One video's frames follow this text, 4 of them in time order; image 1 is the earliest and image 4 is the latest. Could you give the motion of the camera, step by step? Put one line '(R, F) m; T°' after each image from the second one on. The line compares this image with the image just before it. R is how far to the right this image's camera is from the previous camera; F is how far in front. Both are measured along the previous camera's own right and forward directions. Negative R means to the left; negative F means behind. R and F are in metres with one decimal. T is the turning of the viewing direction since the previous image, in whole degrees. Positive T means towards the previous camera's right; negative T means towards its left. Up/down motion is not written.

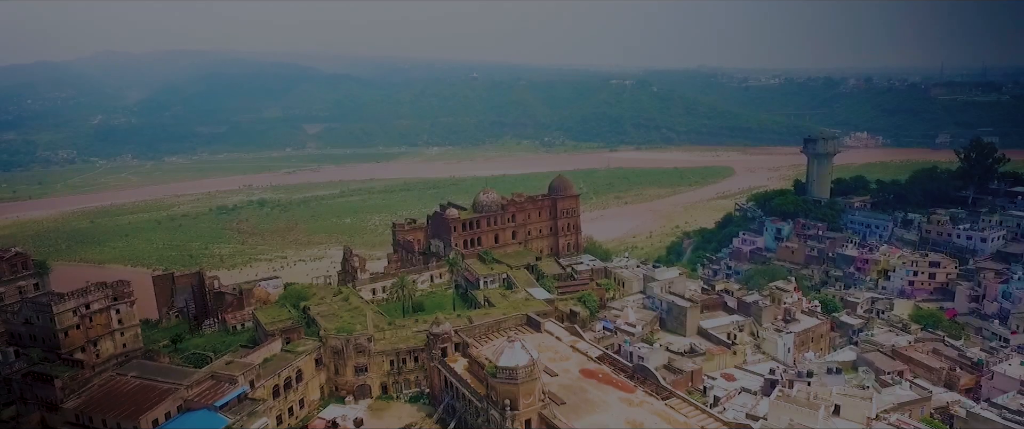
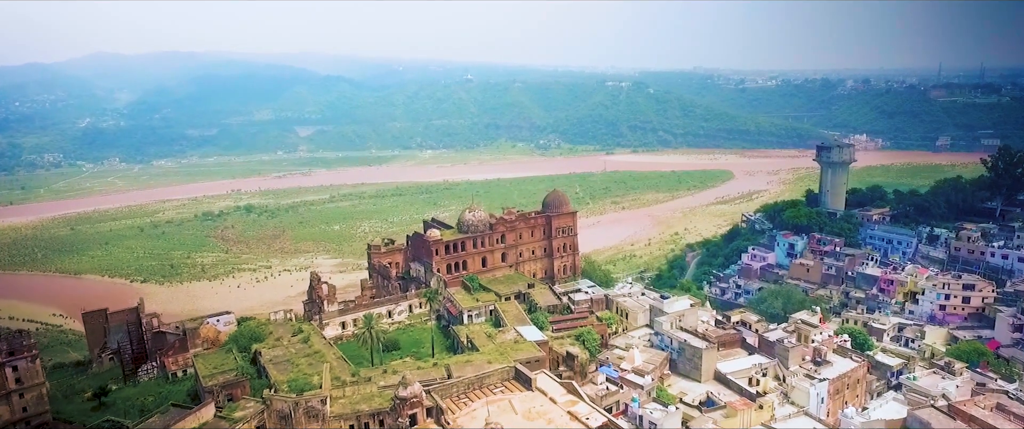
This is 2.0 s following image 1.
(+0.2, +2.4) m; 0°
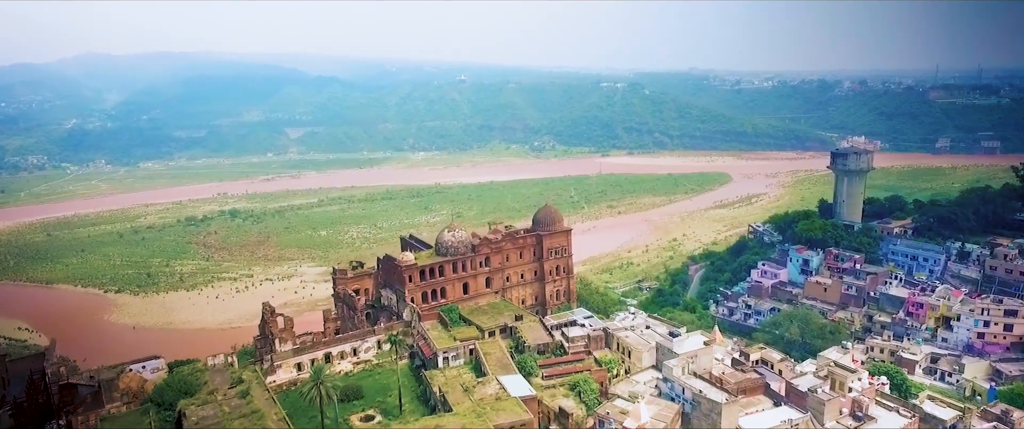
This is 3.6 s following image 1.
(+0.3, +2.5) m; 0°
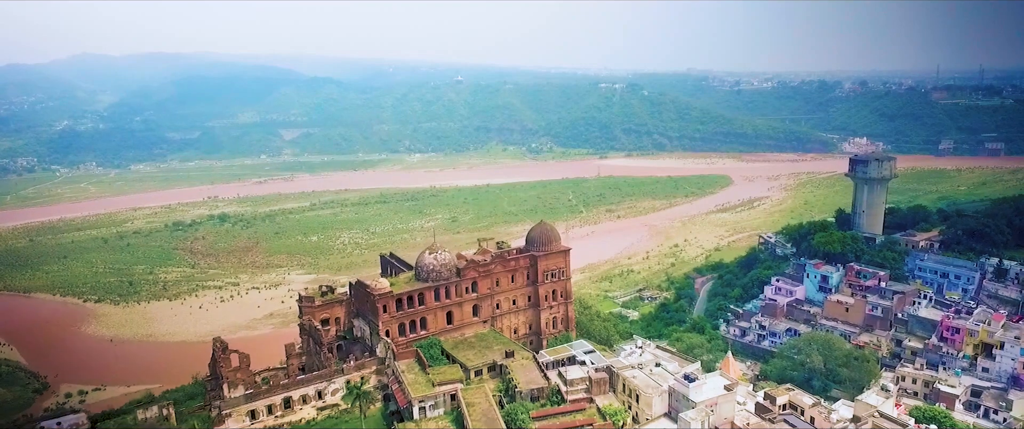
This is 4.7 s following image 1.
(+0.2, +2.1) m; 0°
